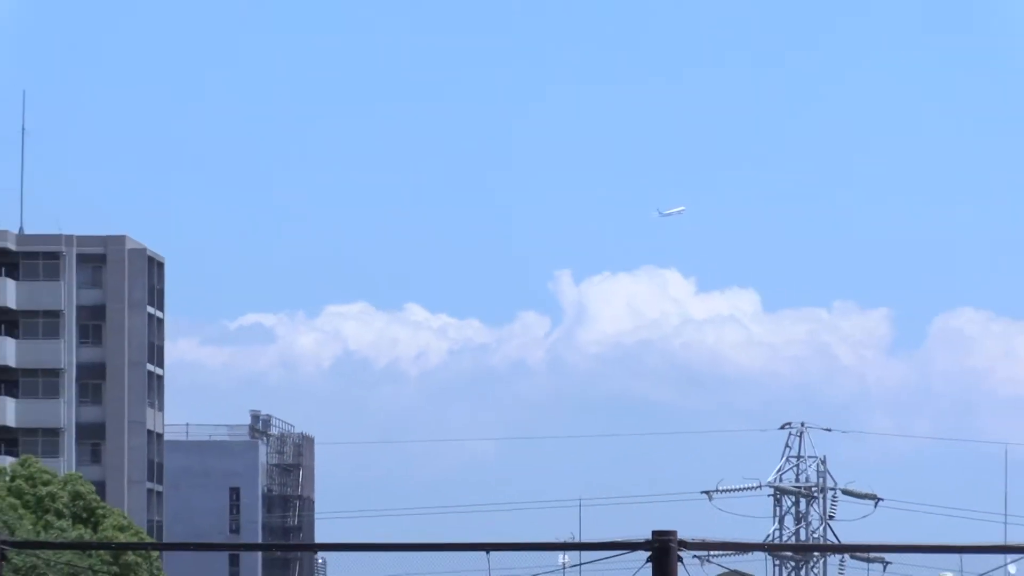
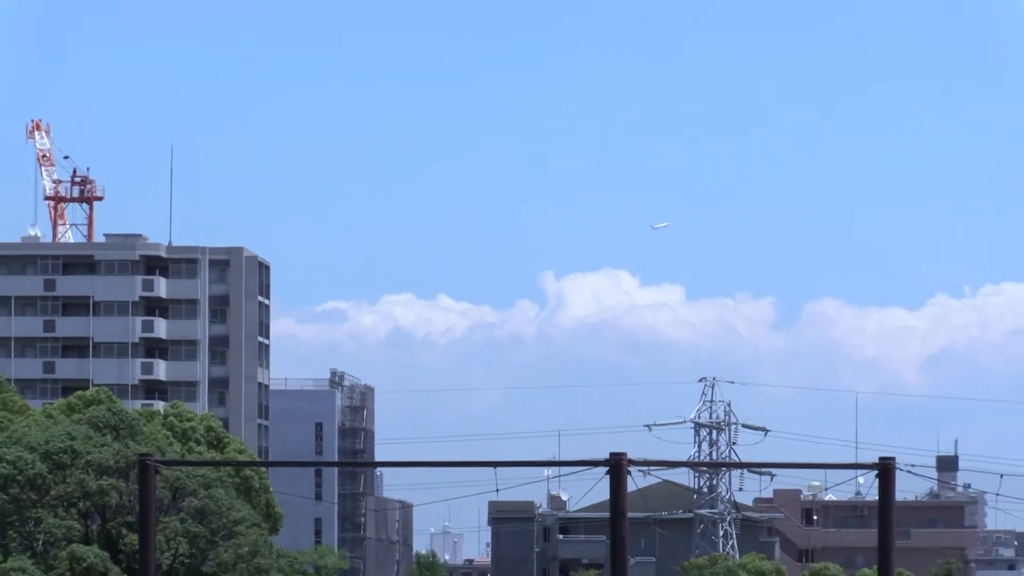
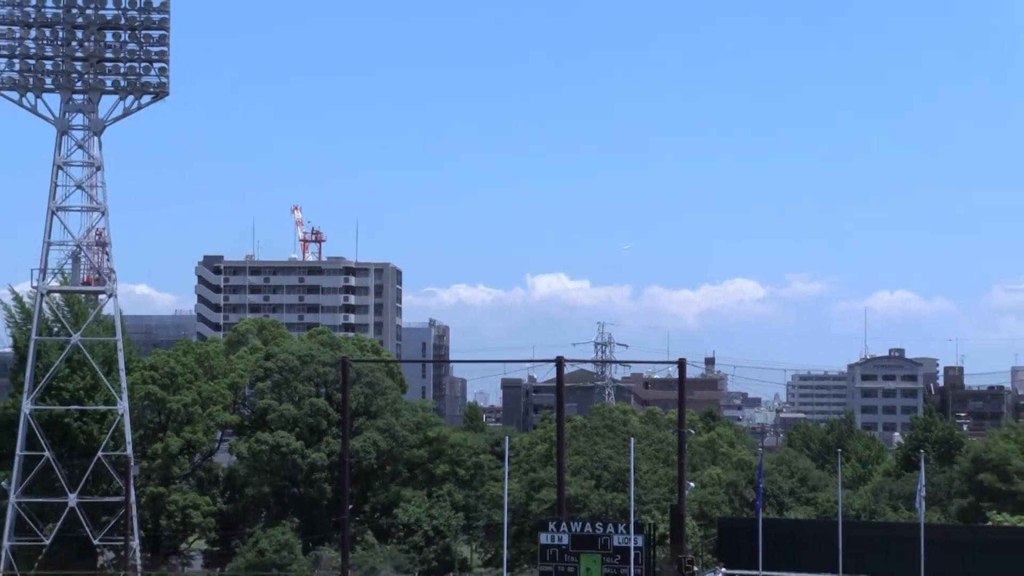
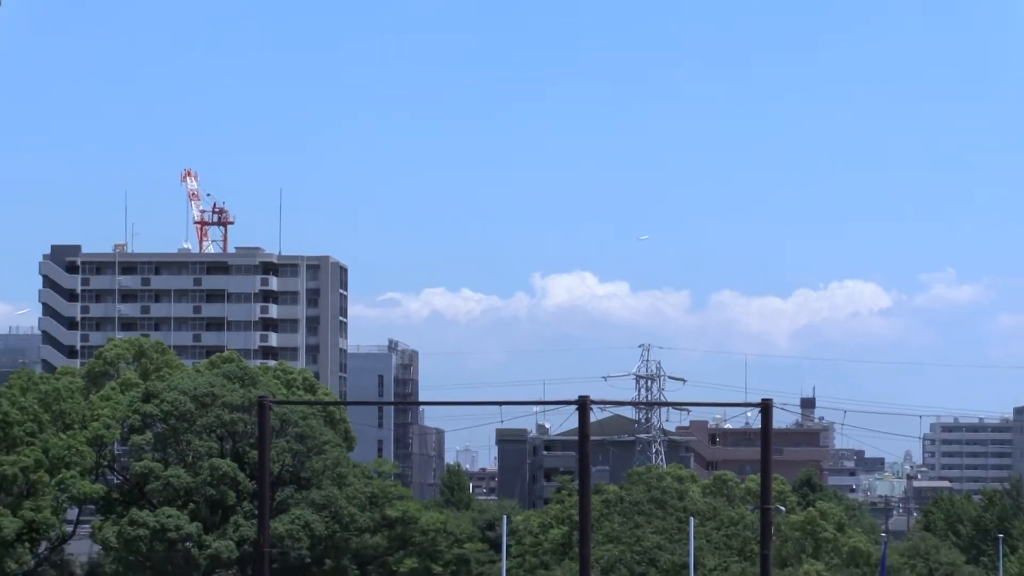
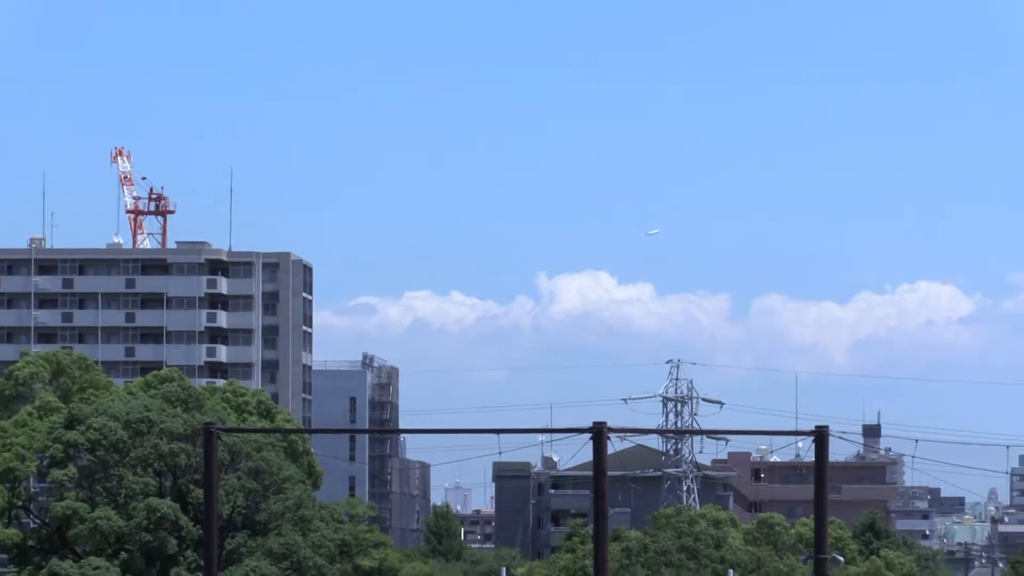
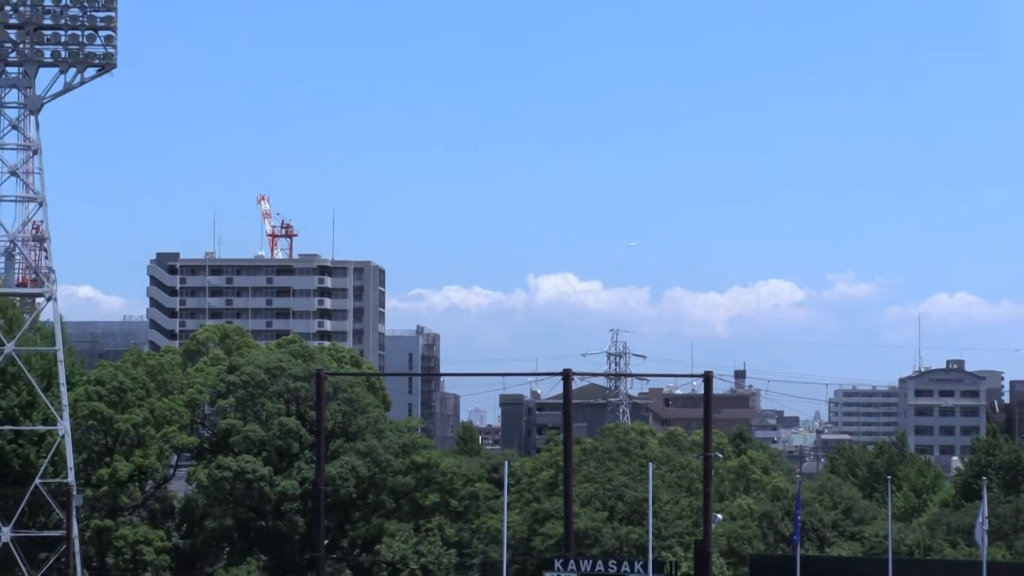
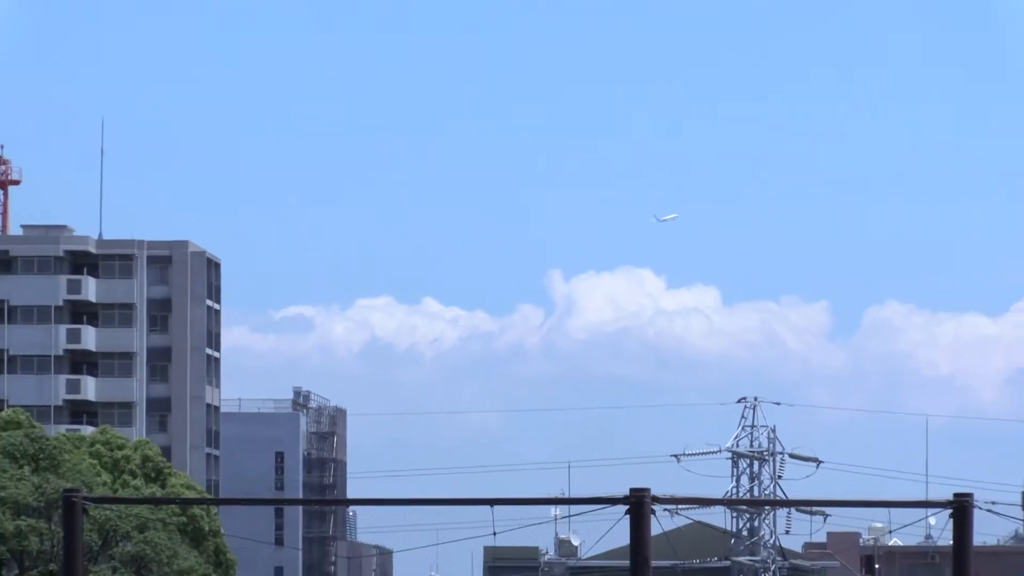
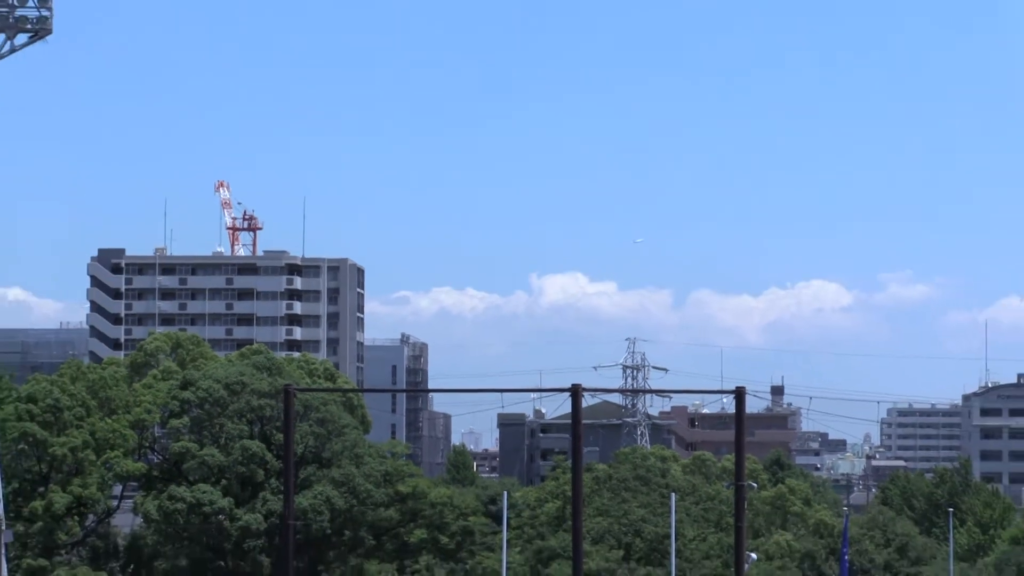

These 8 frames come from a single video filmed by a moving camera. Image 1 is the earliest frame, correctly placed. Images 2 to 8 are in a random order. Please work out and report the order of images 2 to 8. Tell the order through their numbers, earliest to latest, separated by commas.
7, 2, 5, 4, 8, 6, 3
